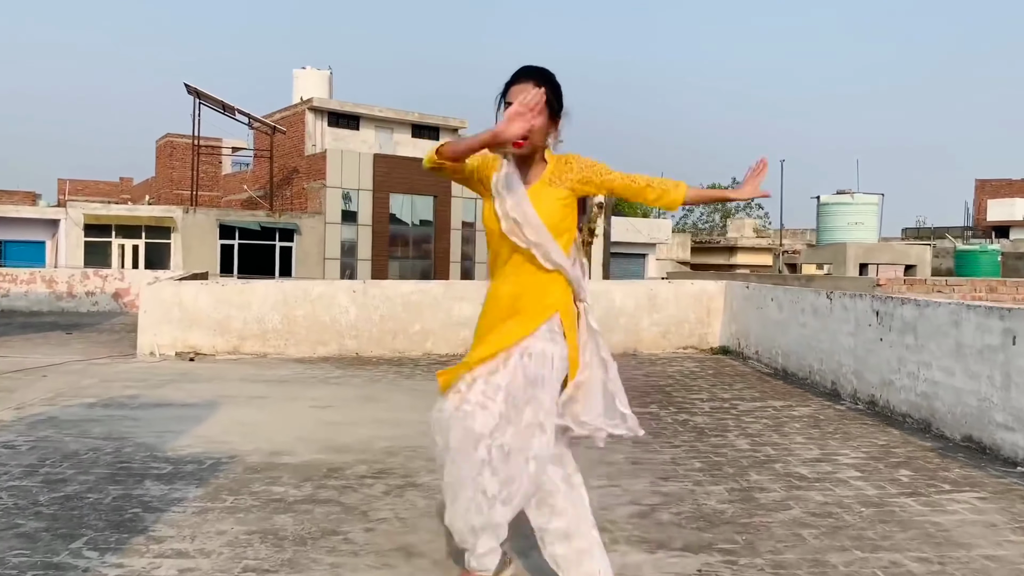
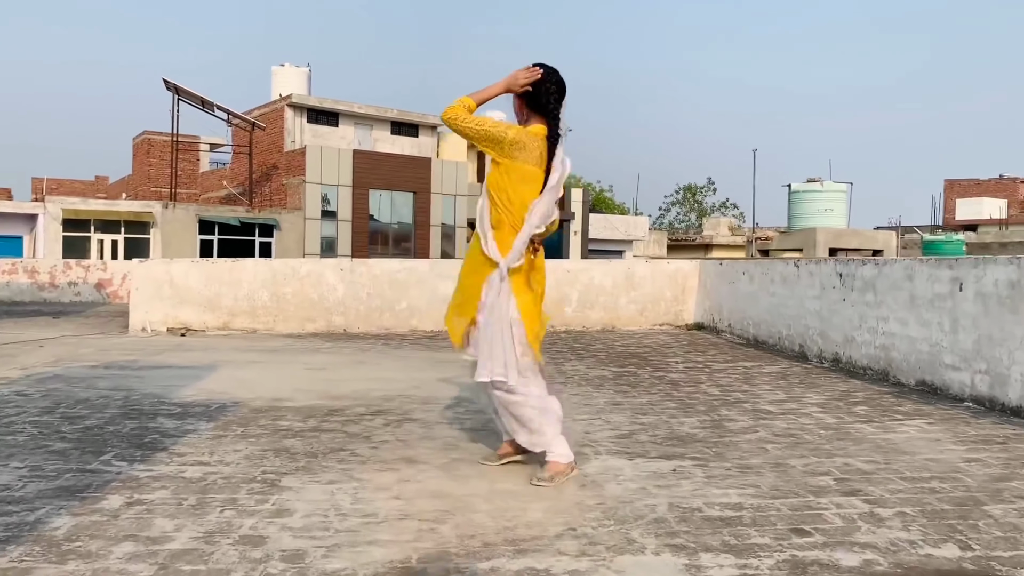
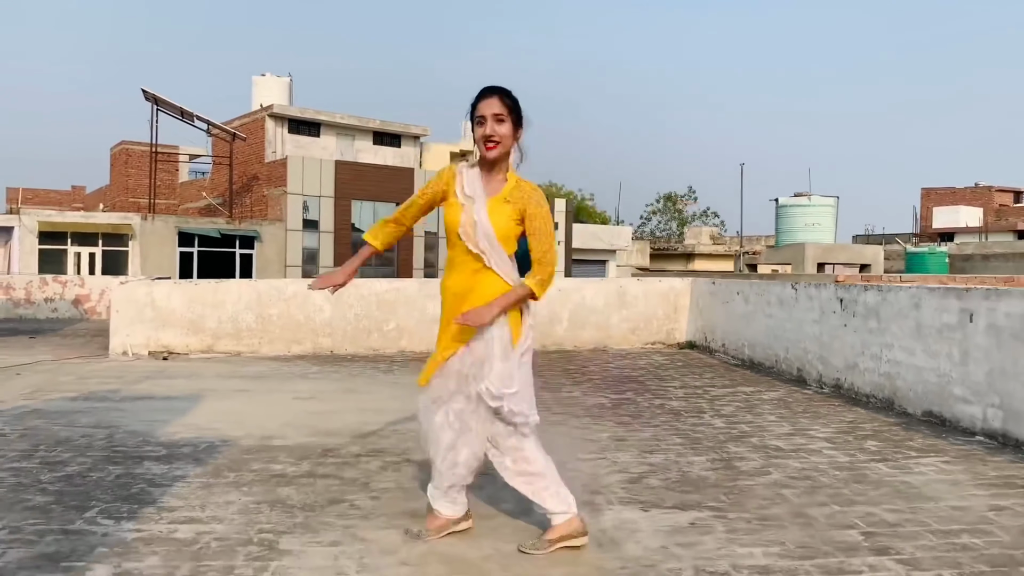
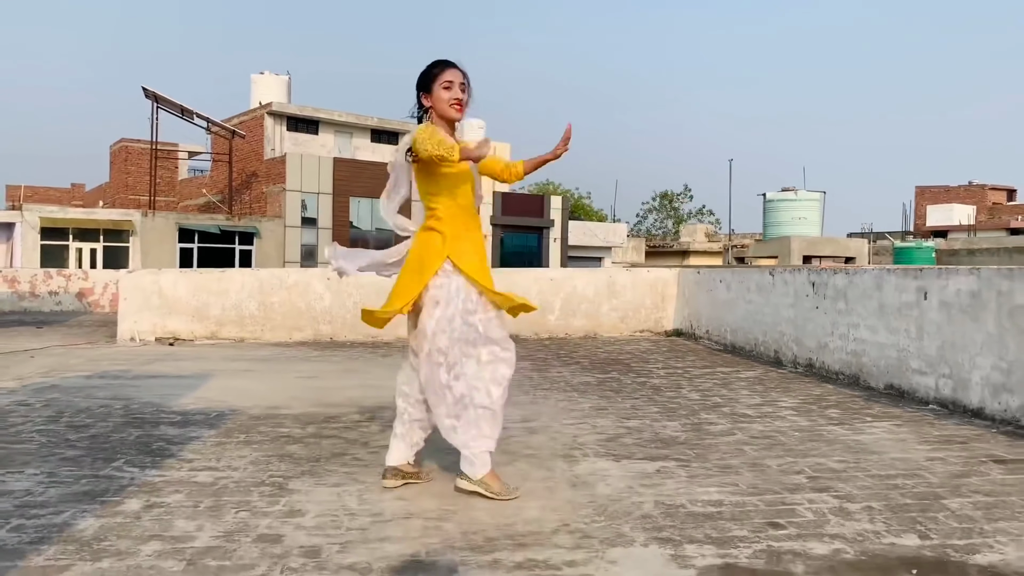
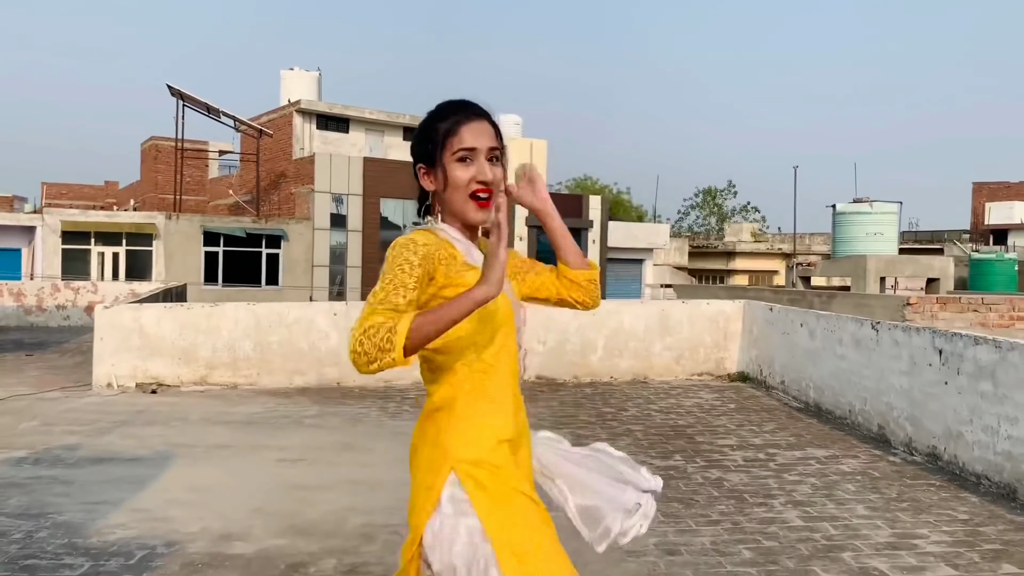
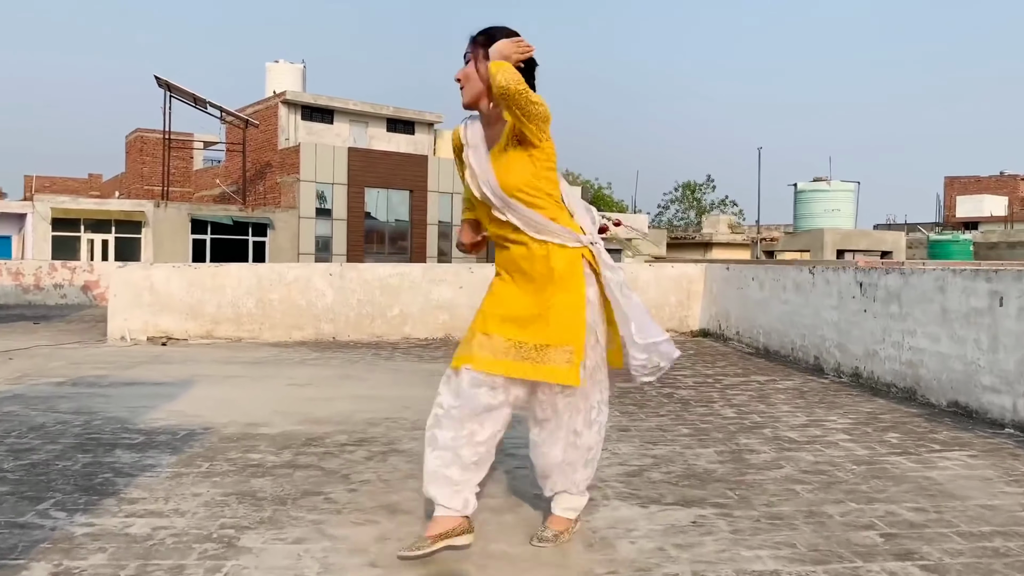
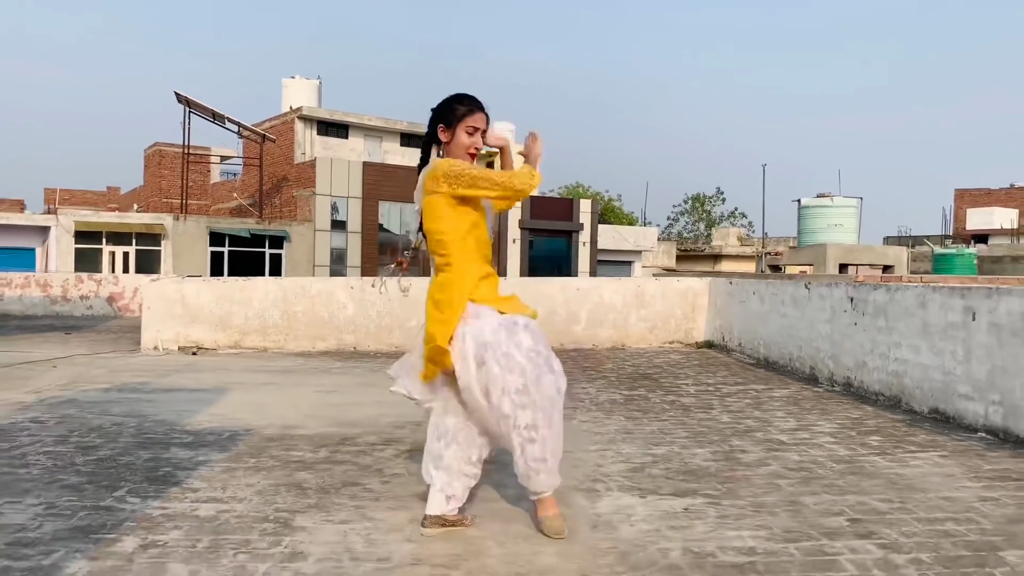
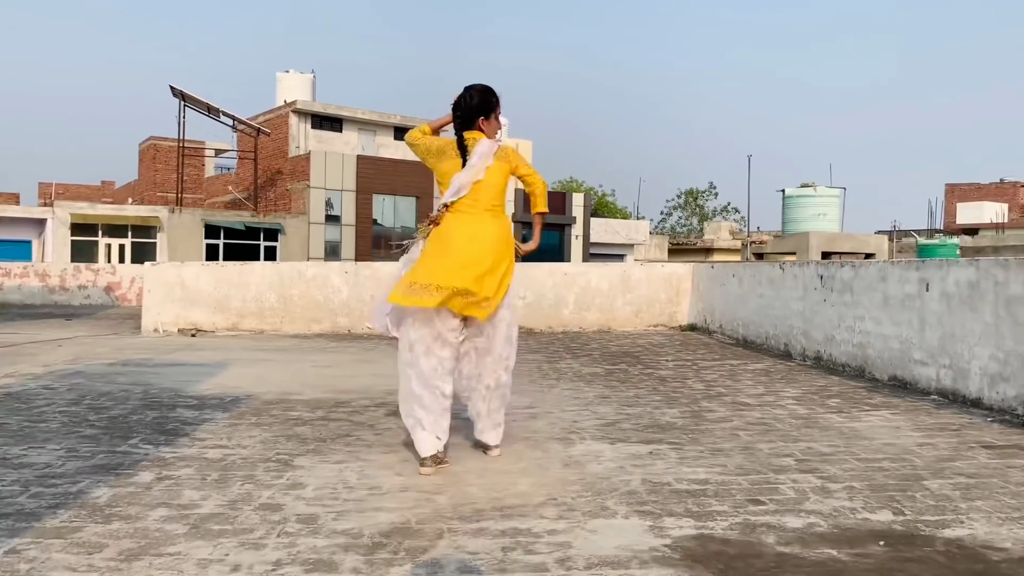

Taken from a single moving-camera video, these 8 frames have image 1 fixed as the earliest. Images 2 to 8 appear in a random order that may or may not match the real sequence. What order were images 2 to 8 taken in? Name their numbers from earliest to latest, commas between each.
5, 7, 8, 2, 6, 3, 4
